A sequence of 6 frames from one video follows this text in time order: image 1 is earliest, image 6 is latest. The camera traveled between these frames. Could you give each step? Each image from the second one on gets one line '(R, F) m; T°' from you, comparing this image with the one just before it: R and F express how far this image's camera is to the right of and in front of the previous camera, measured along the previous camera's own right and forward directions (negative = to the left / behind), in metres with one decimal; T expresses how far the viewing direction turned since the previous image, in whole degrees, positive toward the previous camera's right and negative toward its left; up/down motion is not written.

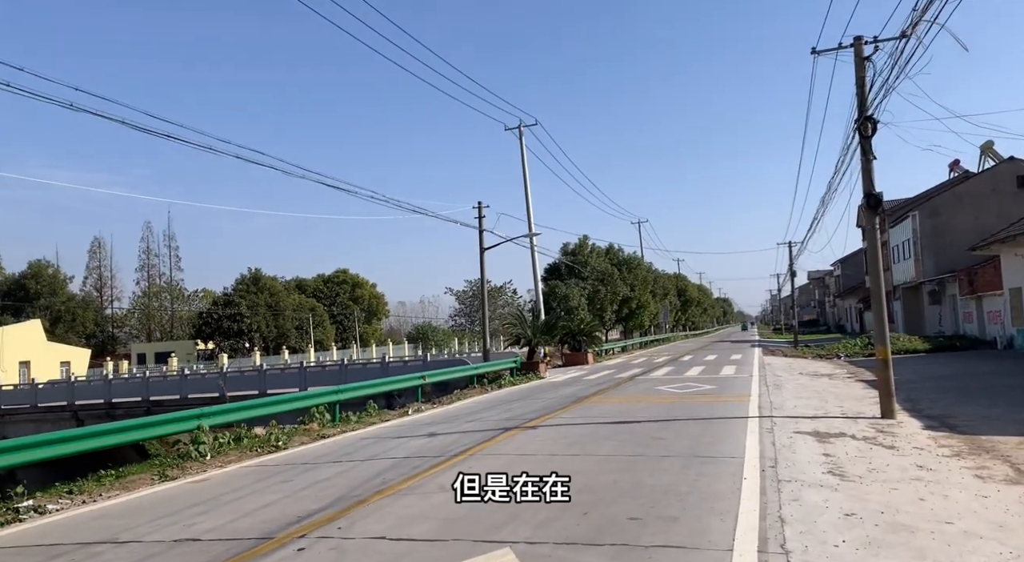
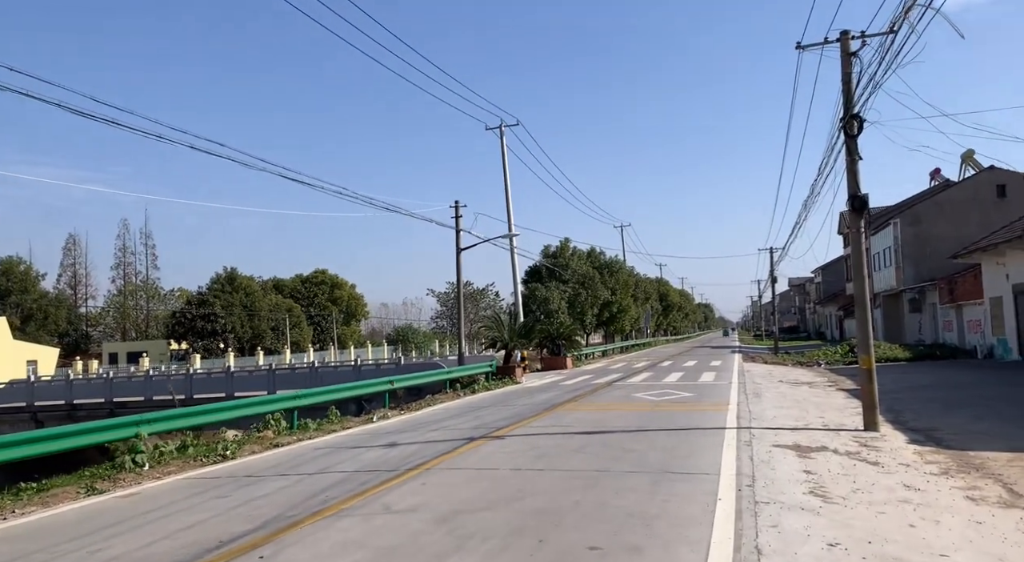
(+0.3, +0.7) m; +1°
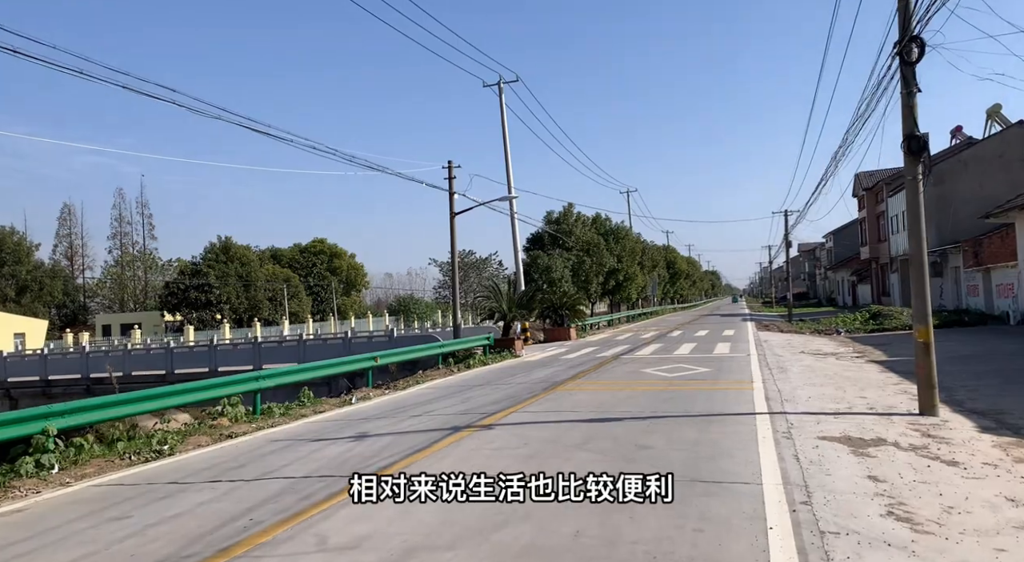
(+0.2, +2.0) m; 0°
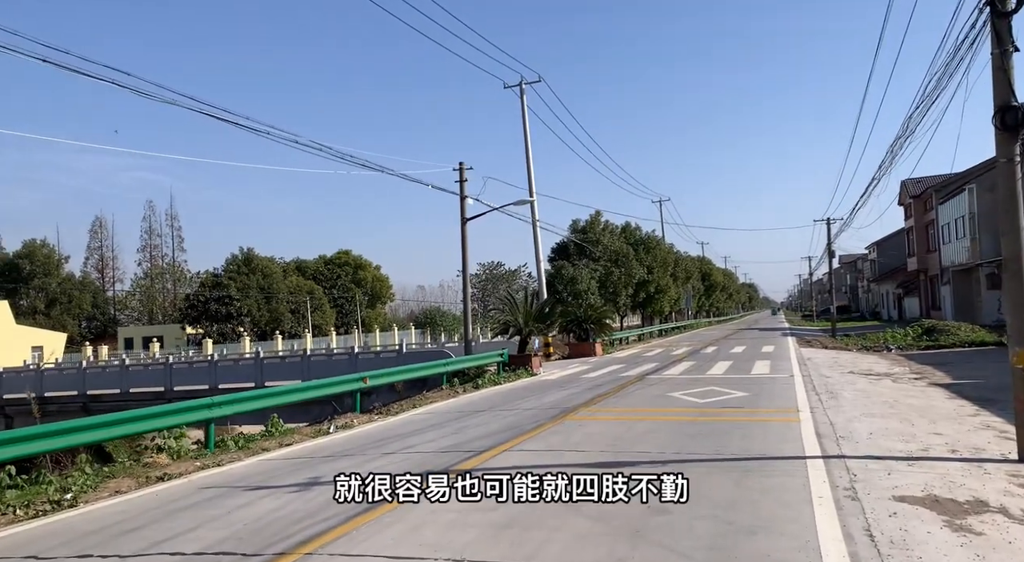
(+0.6, +2.0) m; -3°
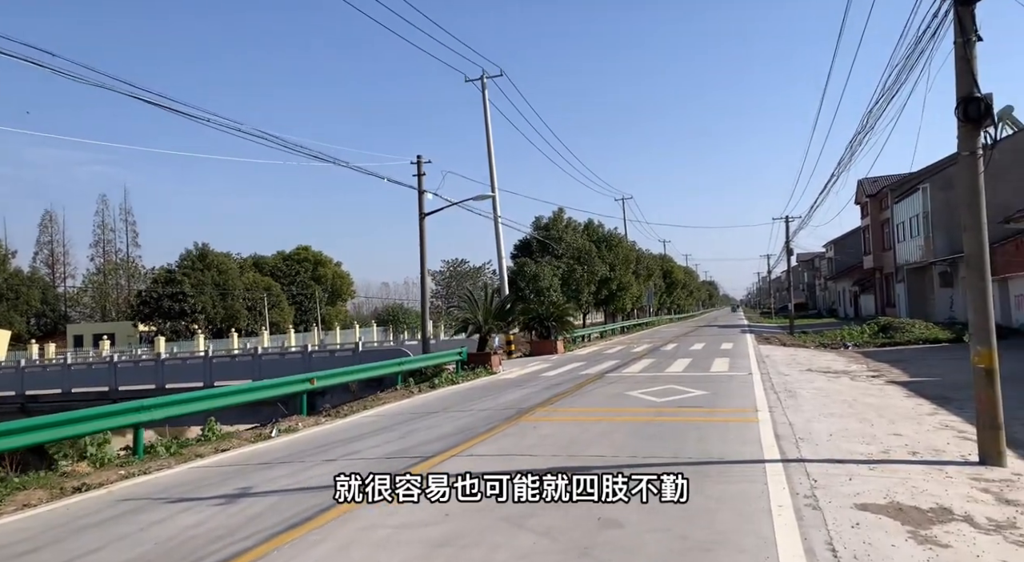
(+0.2, +0.5) m; +3°
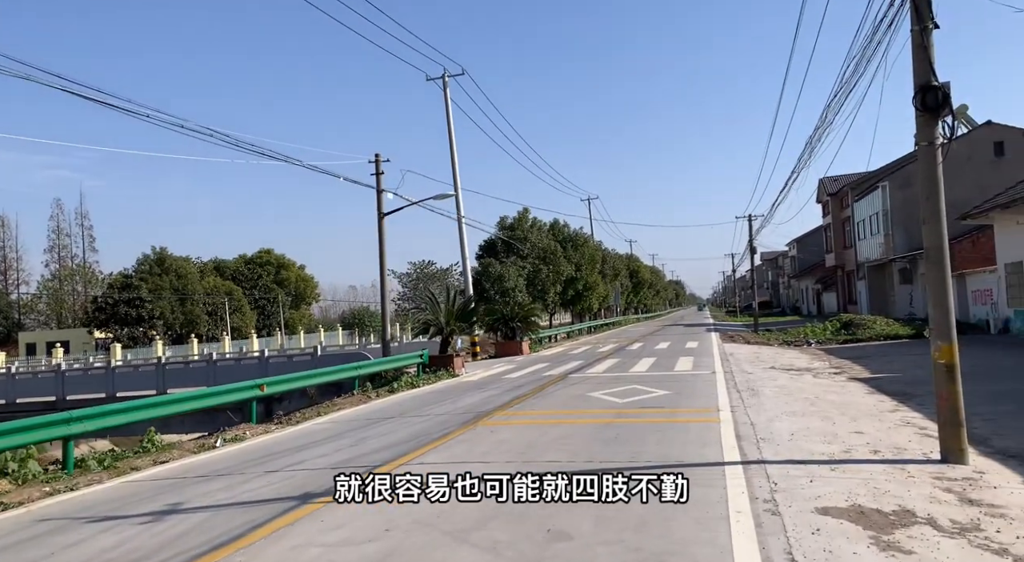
(+0.2, +0.4) m; +2°
